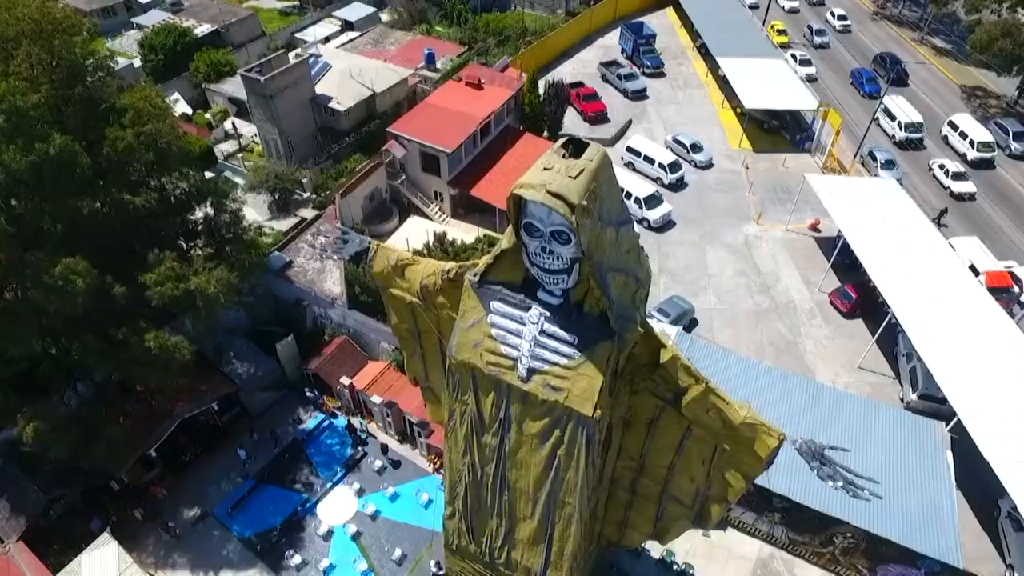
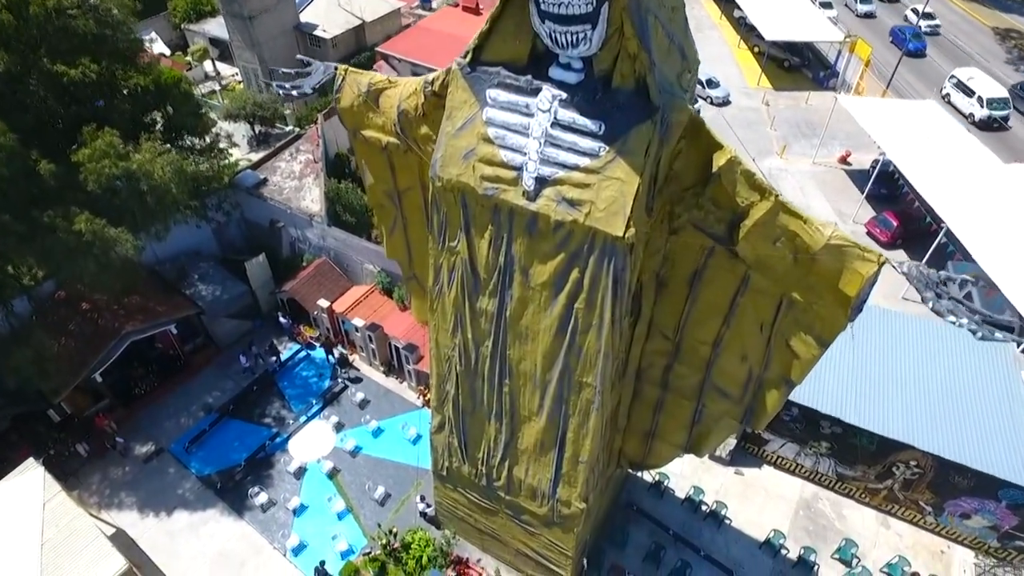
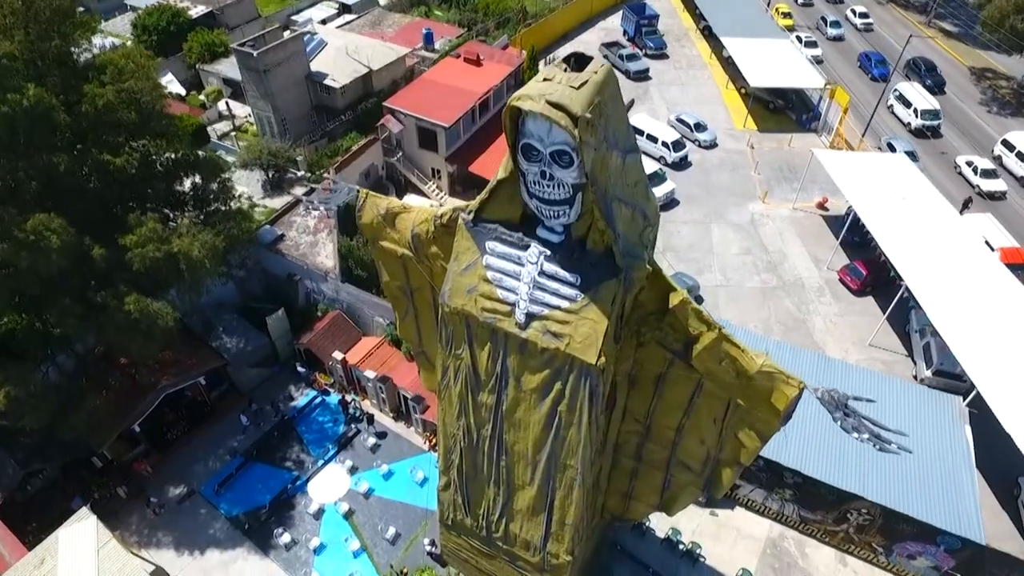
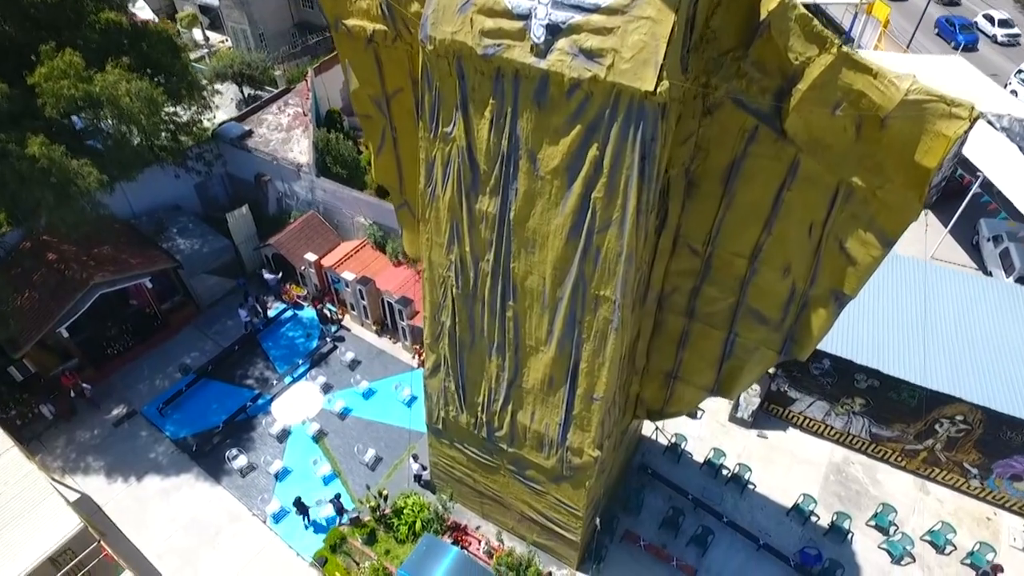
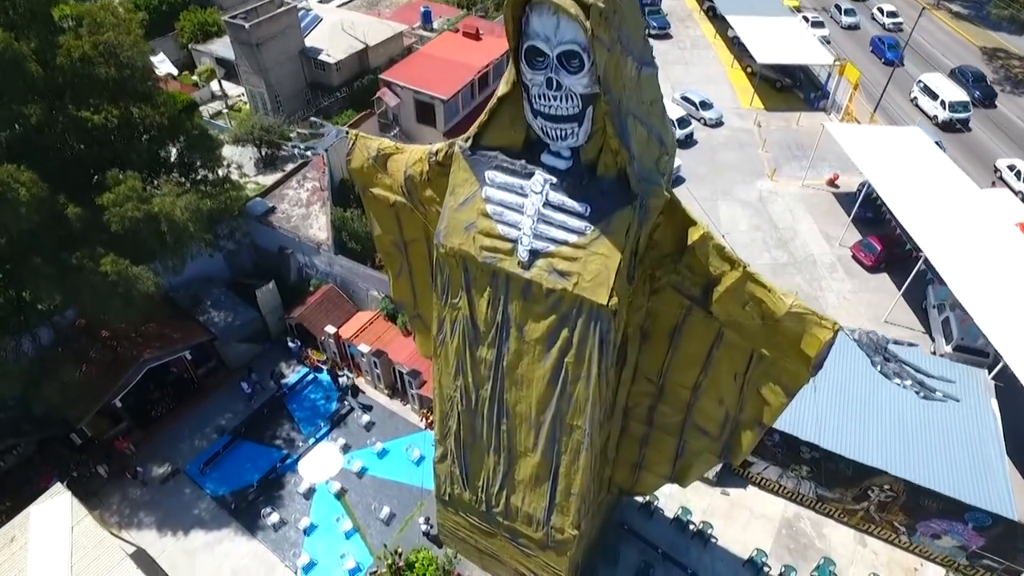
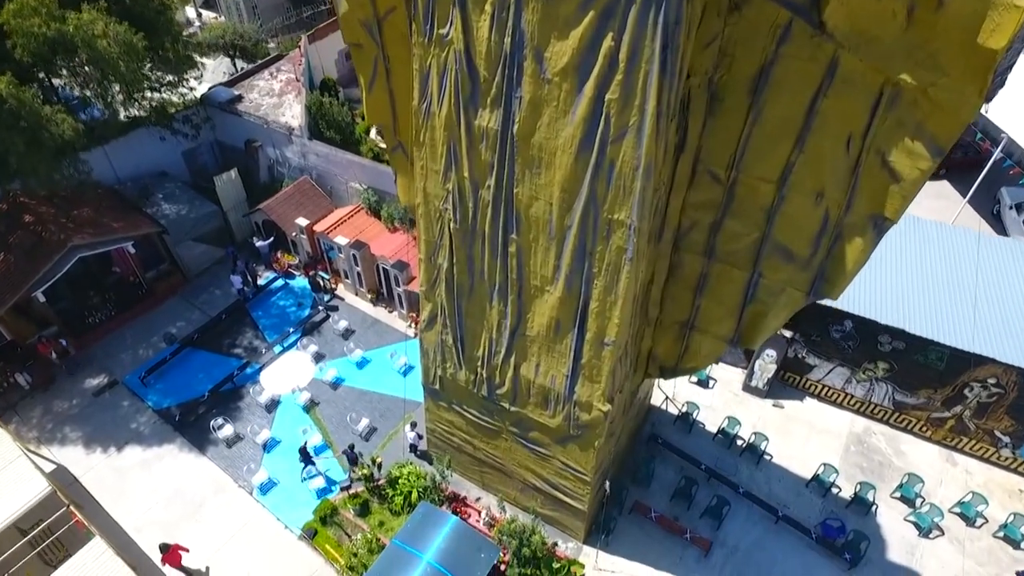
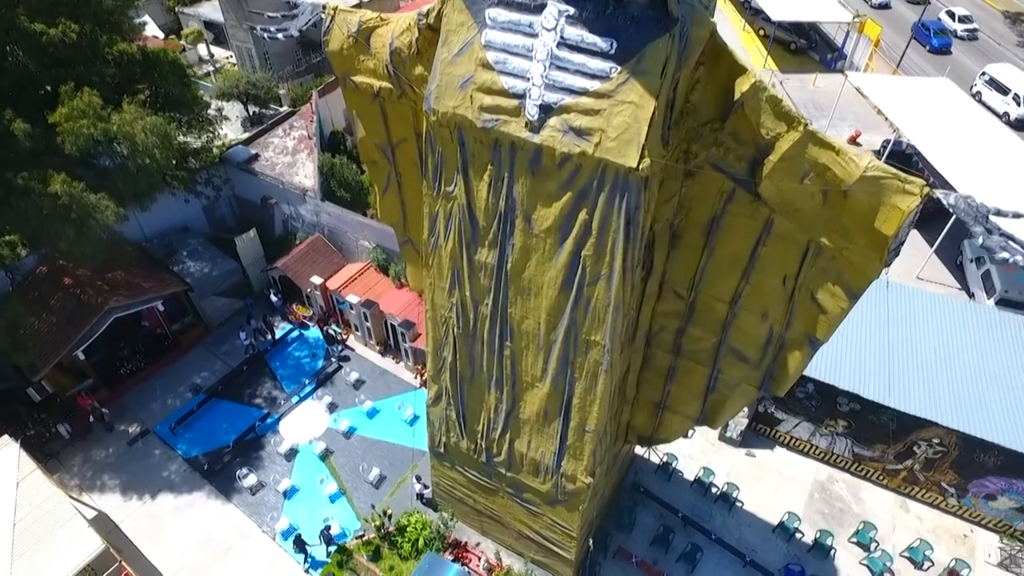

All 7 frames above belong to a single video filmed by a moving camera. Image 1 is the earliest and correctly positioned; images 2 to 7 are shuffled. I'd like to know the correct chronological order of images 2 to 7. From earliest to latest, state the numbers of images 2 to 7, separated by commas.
3, 5, 2, 7, 4, 6
